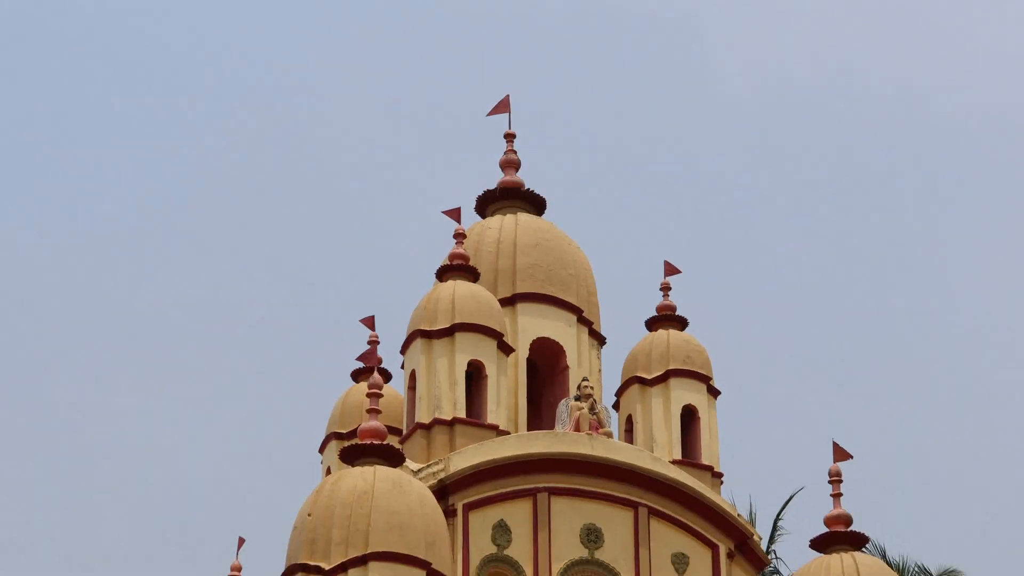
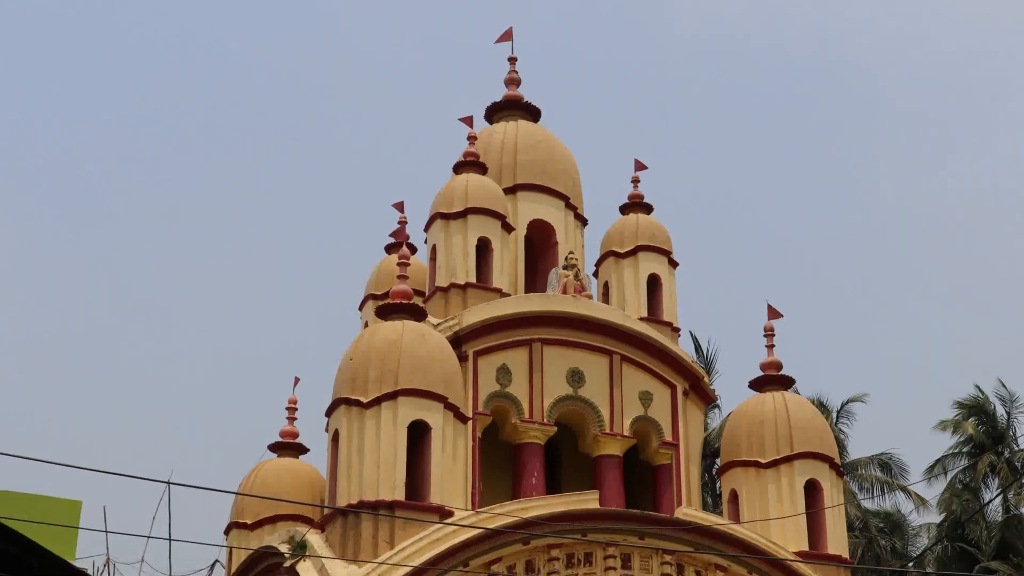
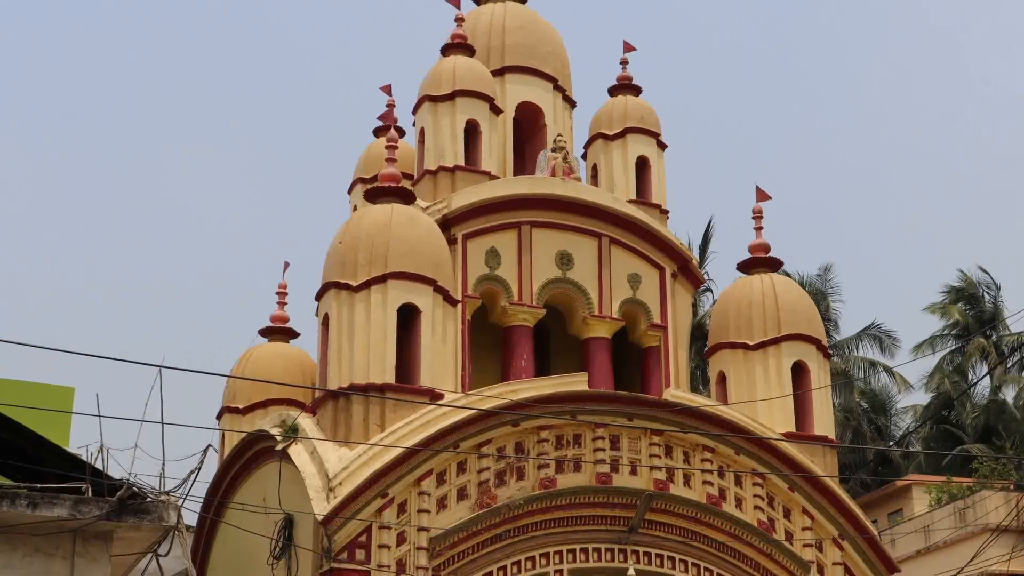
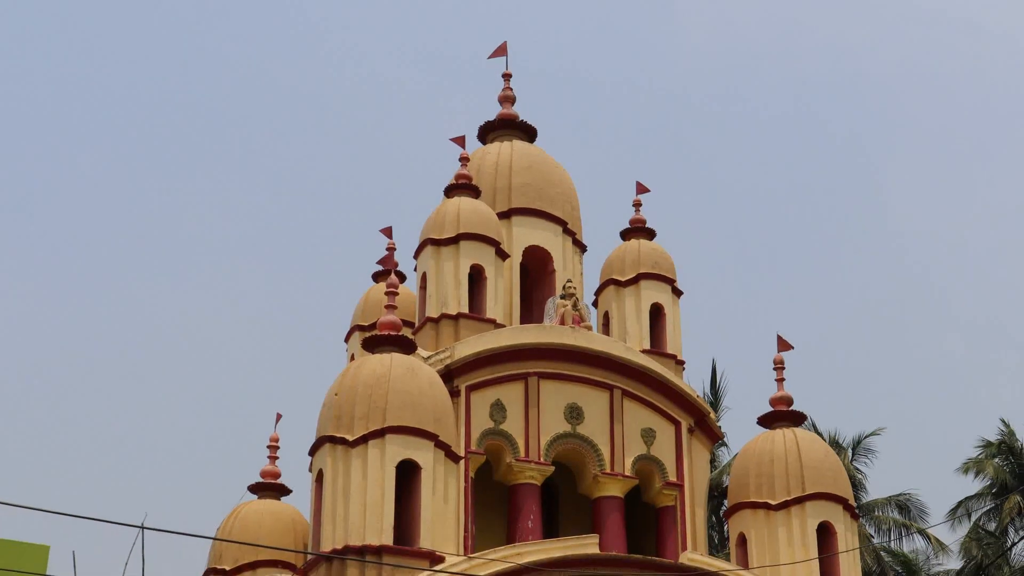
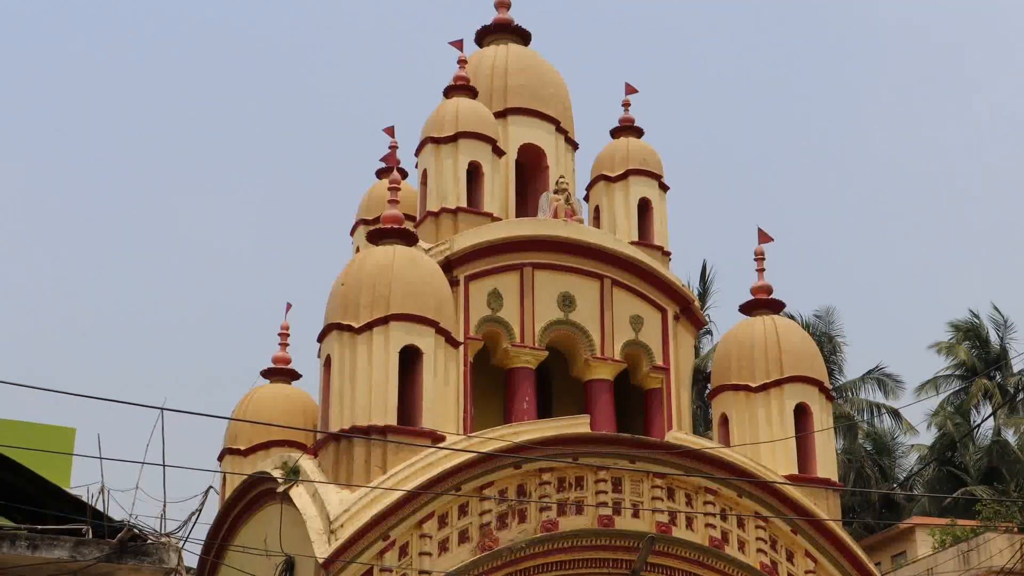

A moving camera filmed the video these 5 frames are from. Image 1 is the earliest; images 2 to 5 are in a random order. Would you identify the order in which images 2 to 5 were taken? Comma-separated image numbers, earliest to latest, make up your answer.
4, 2, 5, 3
